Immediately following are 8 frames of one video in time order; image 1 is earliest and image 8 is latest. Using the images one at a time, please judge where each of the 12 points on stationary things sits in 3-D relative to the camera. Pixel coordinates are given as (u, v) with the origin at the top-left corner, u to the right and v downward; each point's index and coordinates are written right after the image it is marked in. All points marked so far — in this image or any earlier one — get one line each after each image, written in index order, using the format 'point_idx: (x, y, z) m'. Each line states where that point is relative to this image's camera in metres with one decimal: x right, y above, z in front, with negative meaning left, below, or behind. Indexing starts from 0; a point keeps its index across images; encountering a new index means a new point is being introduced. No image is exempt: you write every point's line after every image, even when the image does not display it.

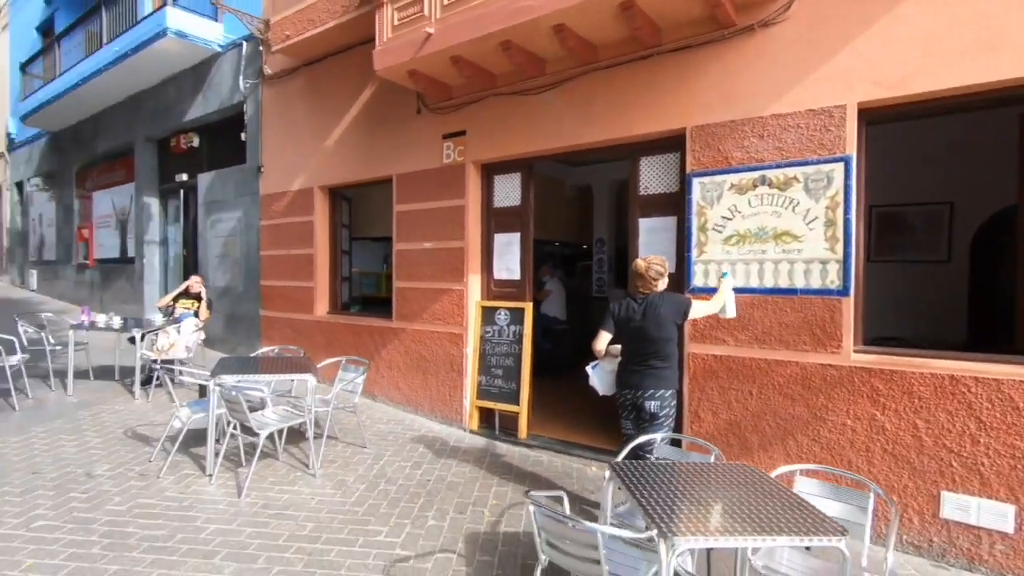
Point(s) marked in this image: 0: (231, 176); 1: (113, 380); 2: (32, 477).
0: (-4.9, +1.9, +9.6) m
1: (-5.5, -1.3, +7.6) m
2: (-4.0, -1.6, +4.7) m
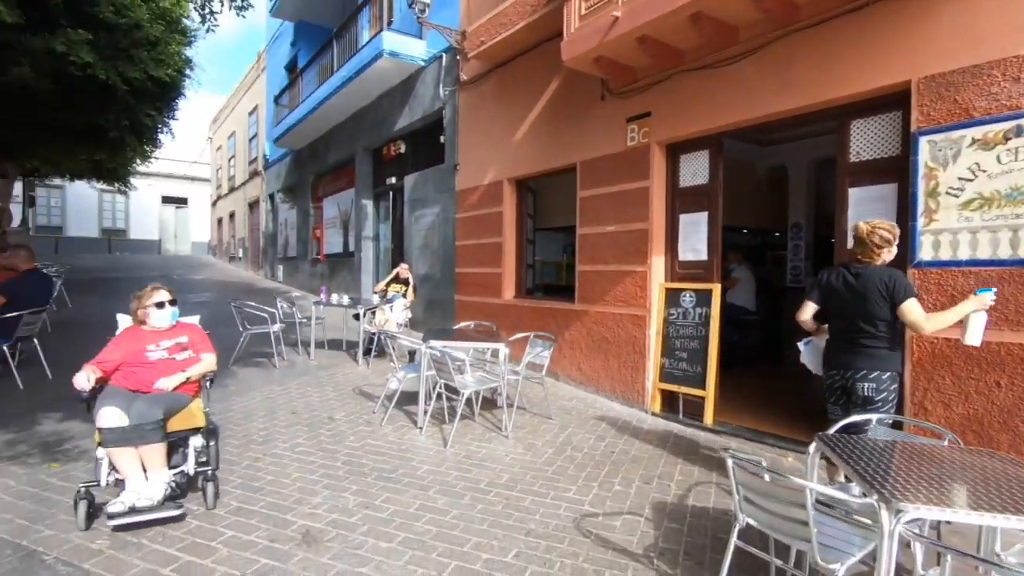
0: (-1.6, +2.2, +10.7) m
1: (-2.8, -1.0, +9.1) m
2: (-2.3, -1.3, +5.8) m
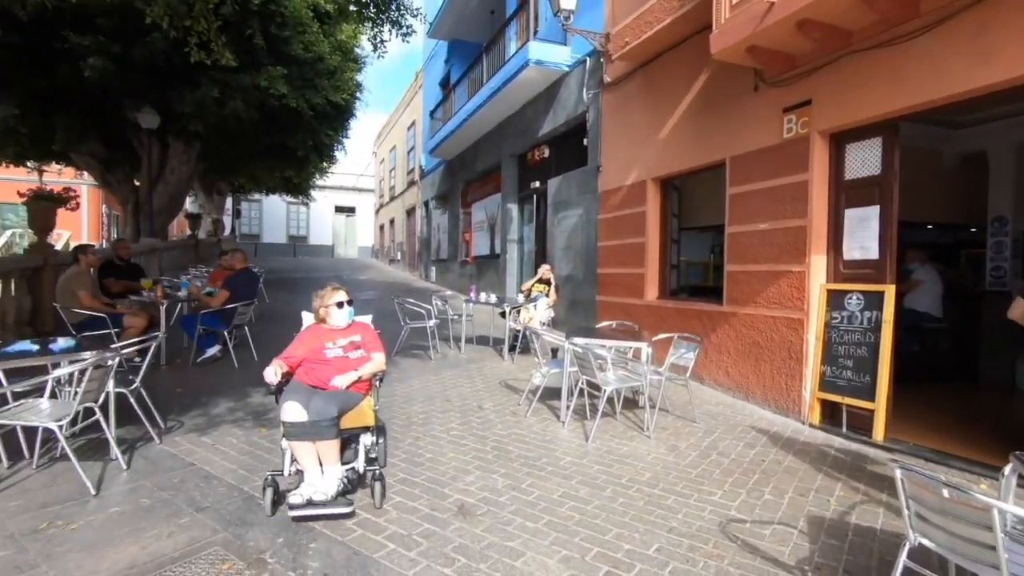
0: (+1.2, +2.2, +10.9) m
1: (-0.4, -1.0, +9.6) m
2: (-0.7, -1.3, +6.3) m
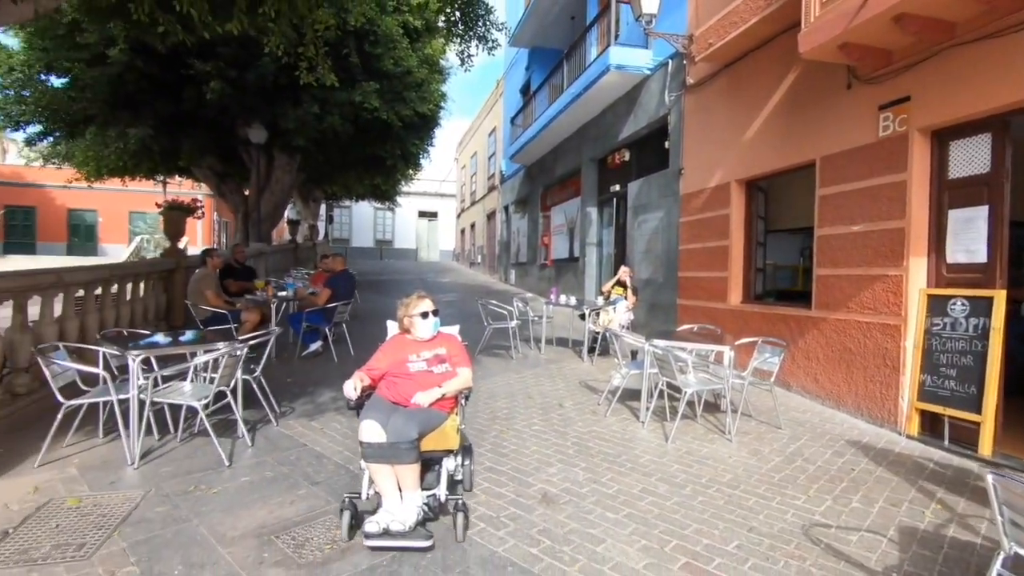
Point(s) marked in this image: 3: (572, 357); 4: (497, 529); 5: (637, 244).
0: (+2.8, +2.1, +10.9) m
1: (+1.0, -1.0, +9.8) m
2: (+0.2, -1.3, +6.6) m
3: (+1.0, -1.1, +9.0) m
4: (-0.1, -1.5, +3.5) m
5: (+2.6, +0.9, +11.7) m
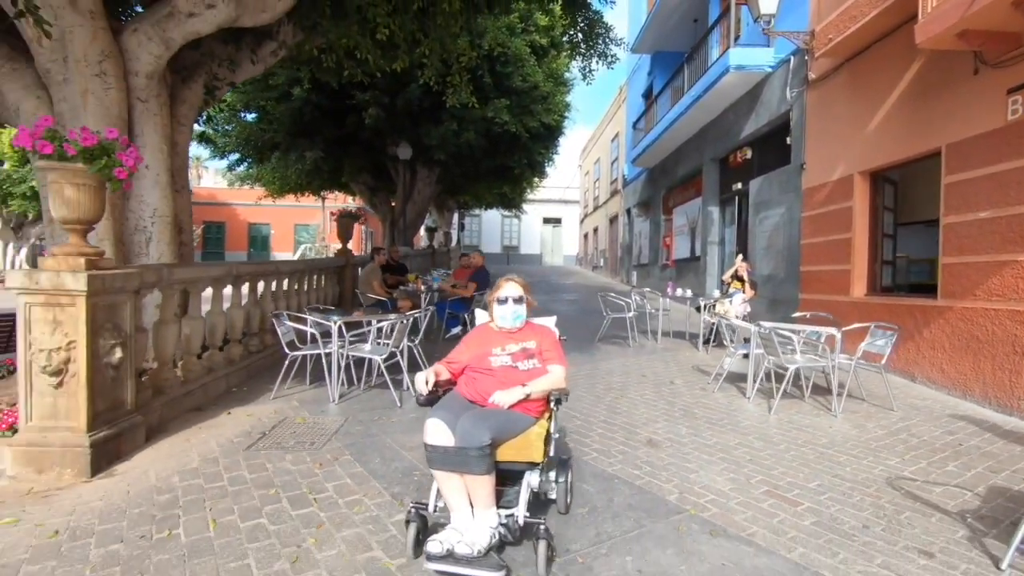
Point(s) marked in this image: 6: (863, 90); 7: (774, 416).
0: (+5.2, +2.2, +10.9) m
1: (+3.2, -0.9, +10.3) m
2: (+1.7, -1.2, +7.3) m
3: (+3.0, -1.0, +9.5) m
4: (+0.8, -1.3, +4.3) m
5: (+5.2, +1.0, +11.8) m
6: (+5.3, +3.0, +8.3) m
7: (+2.7, -1.3, +5.6) m
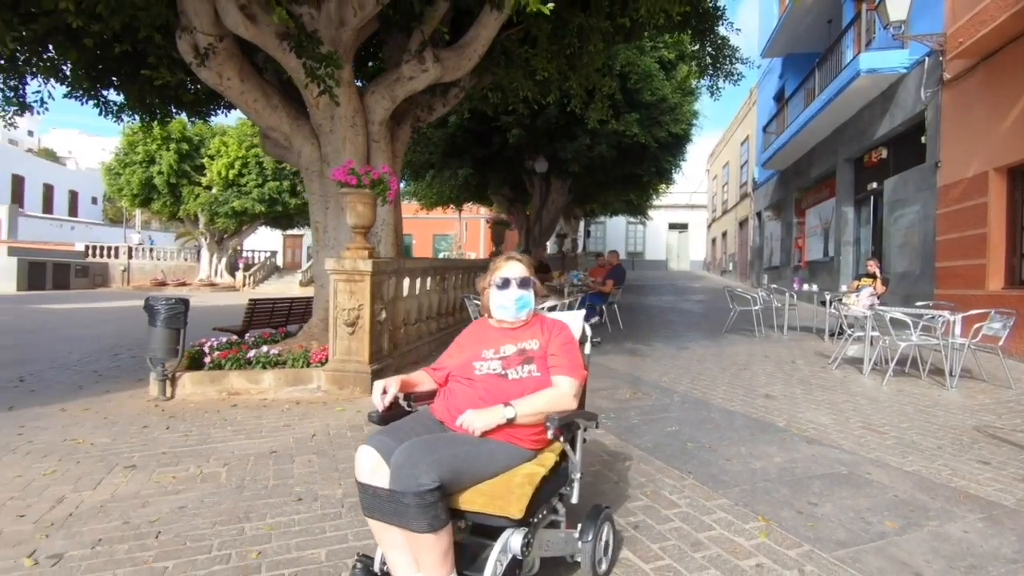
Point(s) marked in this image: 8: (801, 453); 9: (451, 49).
0: (+8.0, +2.2, +11.1) m
1: (+5.9, -0.9, +10.8) m
2: (+3.8, -1.1, +8.3) m
3: (+5.5, -0.9, +10.1) m
4: (+2.2, -1.1, +5.6) m
5: (+8.2, +1.0, +11.9) m
6: (+7.5, +3.1, +8.5) m
7: (+4.4, -1.2, +6.4) m
8: (+2.1, -1.2, +4.1) m
9: (-0.9, +3.4, +7.9) m
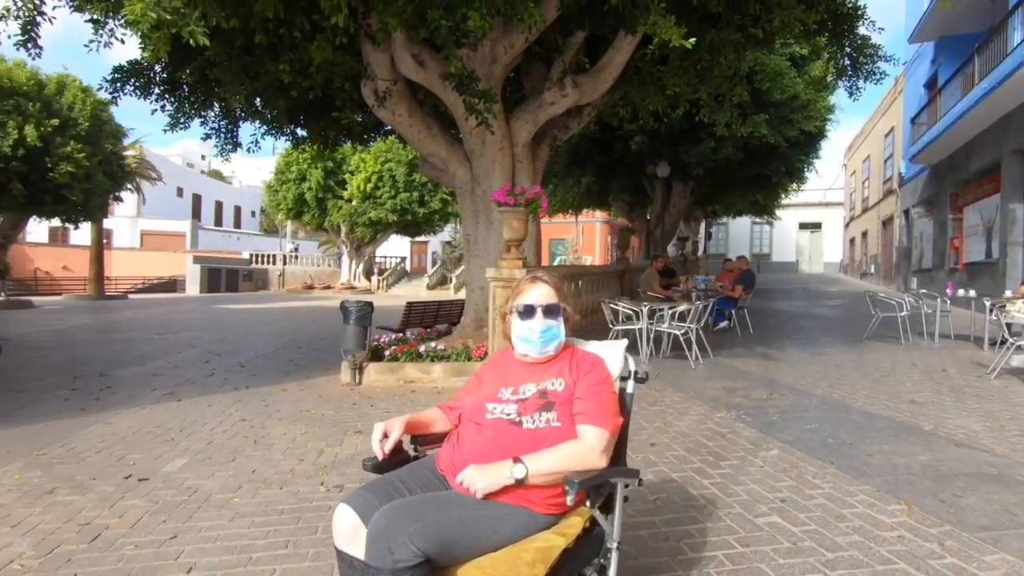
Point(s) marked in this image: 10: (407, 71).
0: (+10.5, +2.1, +10.0) m
1: (+8.4, -0.9, +10.1) m
2: (+5.8, -1.1, +8.0) m
3: (+7.9, -1.0, +9.5) m
4: (+3.7, -1.2, +5.7) m
5: (+10.9, +0.9, +10.7) m
6: (+9.5, +3.0, +7.6) m
7: (+6.0, -1.2, +6.1) m
8: (+3.3, -1.3, +4.2) m
9: (+1.2, +3.3, +8.6) m
10: (-1.5, +3.0, +7.8) m
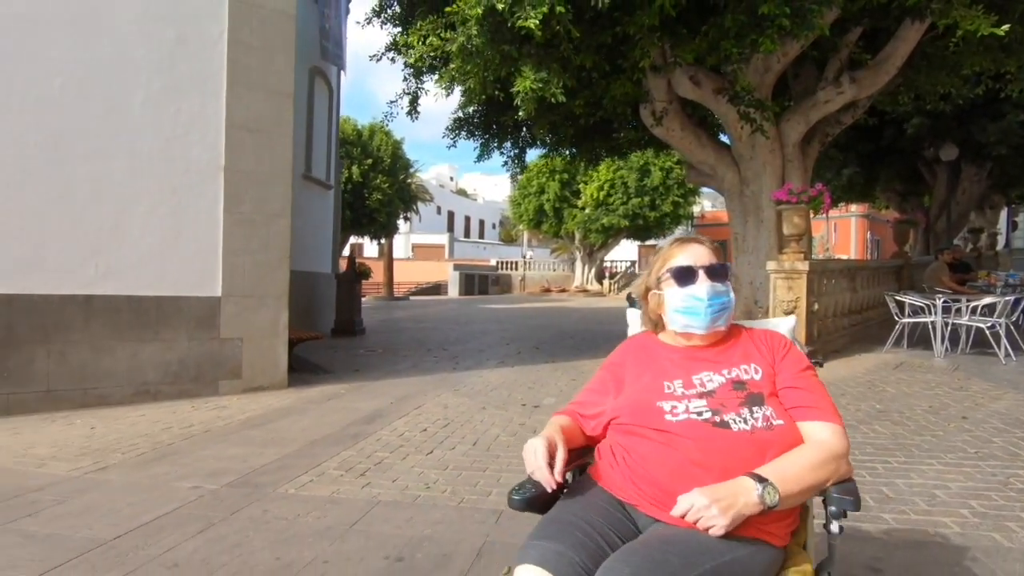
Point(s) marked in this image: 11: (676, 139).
0: (+14.7, +2.3, +6.3) m
1: (+12.8, -0.8, +7.3) m
2: (+9.6, -1.0, +6.3) m
3: (+12.0, -0.9, +6.9) m
4: (+6.8, -1.1, +4.9) m
5: (+15.3, +1.1, +6.9) m
6: (+12.8, +3.1, +4.5) m
7: (+9.1, -1.1, +4.5) m
8: (+5.9, -1.1, +3.7) m
9: (+5.5, +3.4, +8.6) m
10: (+2.8, +3.1, +8.9) m
11: (+2.9, +2.6, +9.6) m
